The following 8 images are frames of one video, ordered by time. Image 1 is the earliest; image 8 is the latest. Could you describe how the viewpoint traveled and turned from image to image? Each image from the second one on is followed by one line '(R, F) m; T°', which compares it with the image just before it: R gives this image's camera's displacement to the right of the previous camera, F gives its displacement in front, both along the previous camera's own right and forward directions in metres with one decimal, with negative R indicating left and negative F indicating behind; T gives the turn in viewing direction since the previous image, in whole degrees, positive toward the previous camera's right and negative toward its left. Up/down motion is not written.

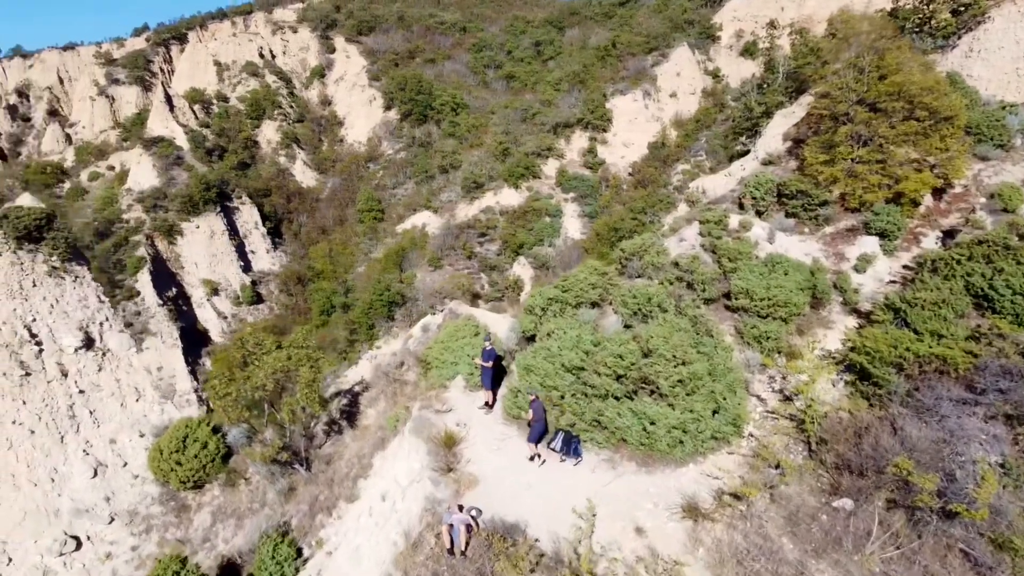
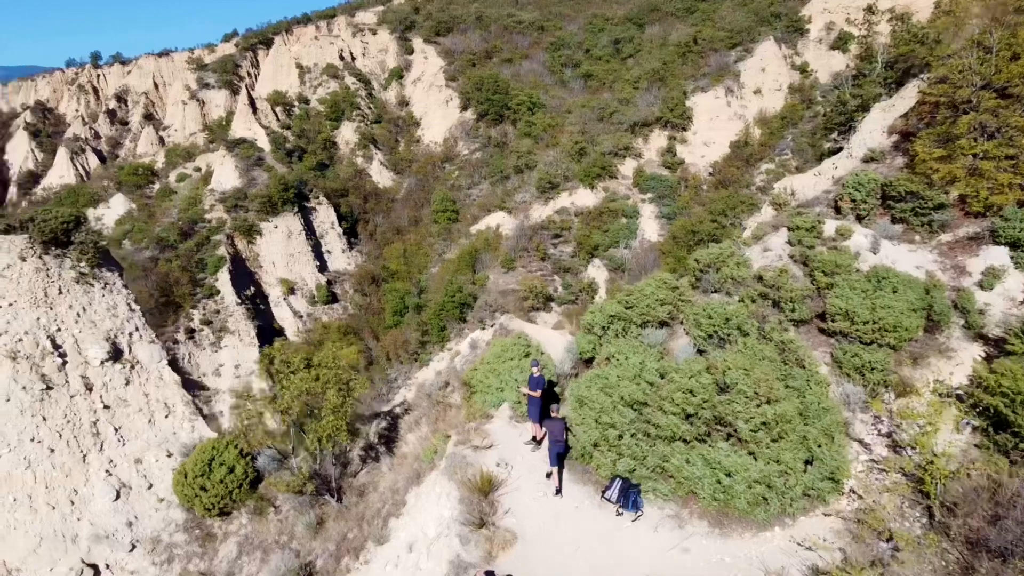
(+0.1, +0.5) m; -6°
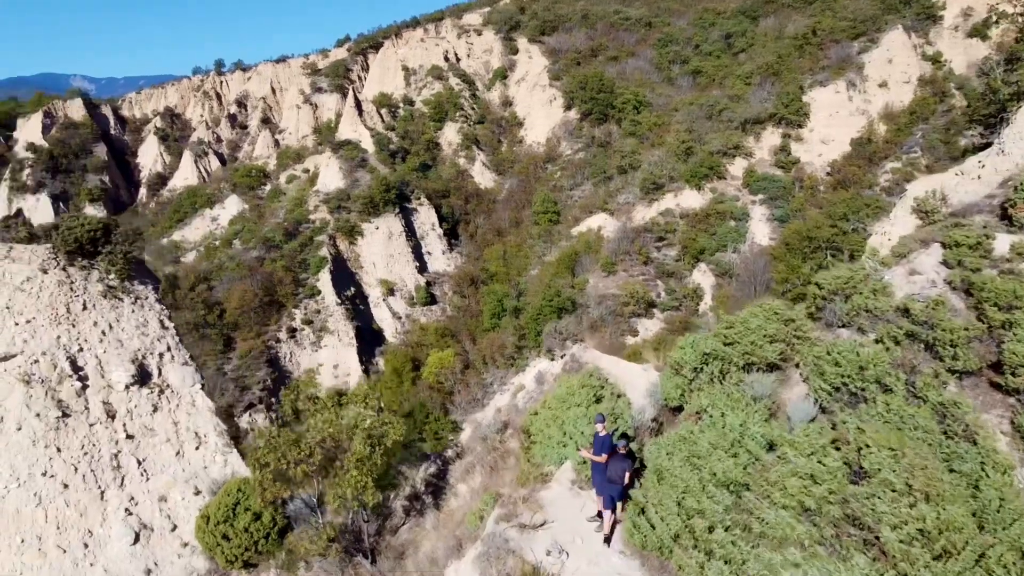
(+0.1, +0.6) m; -8°
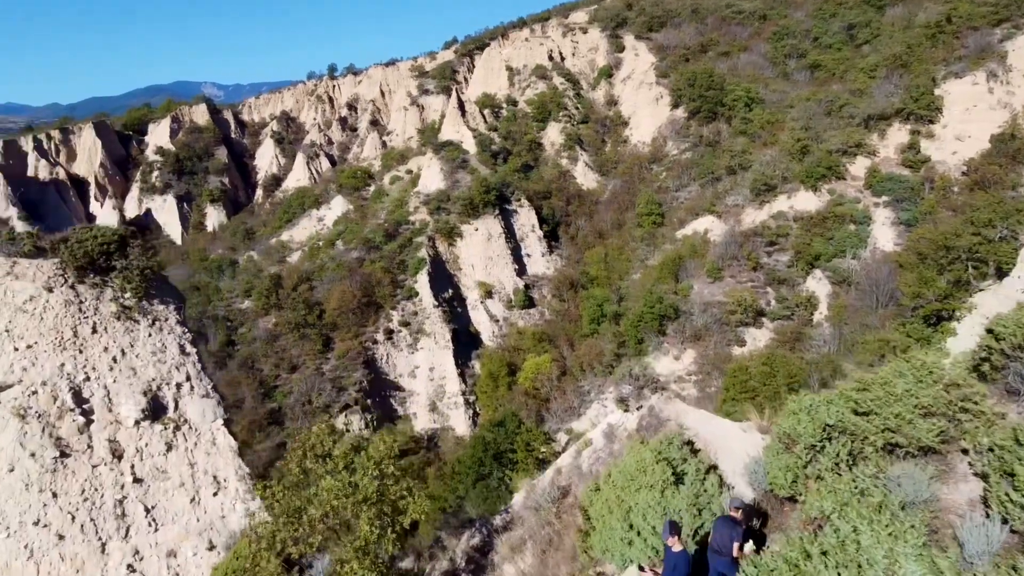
(+0.1, +0.6) m; -8°
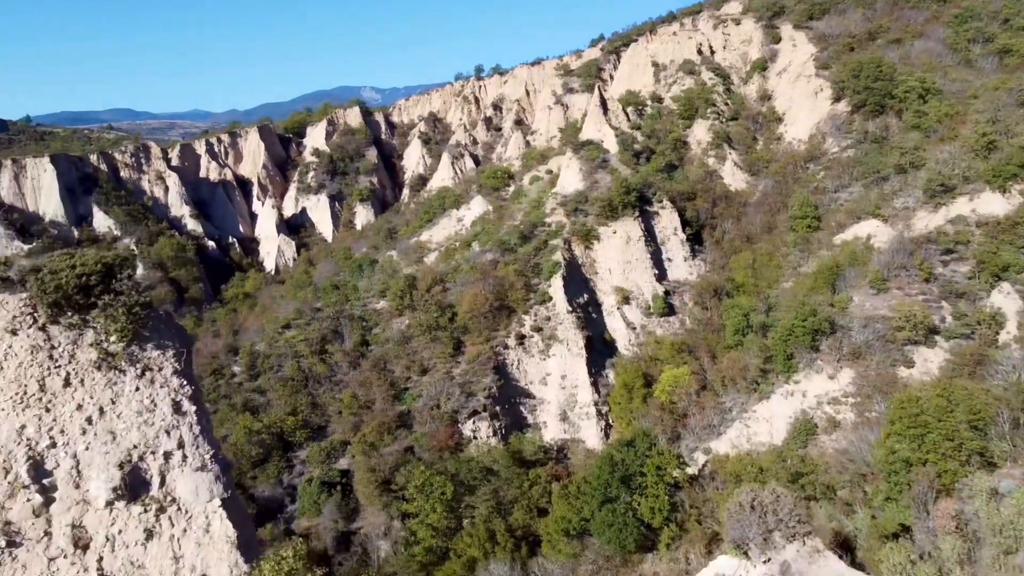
(+0.2, +0.9) m; -10°
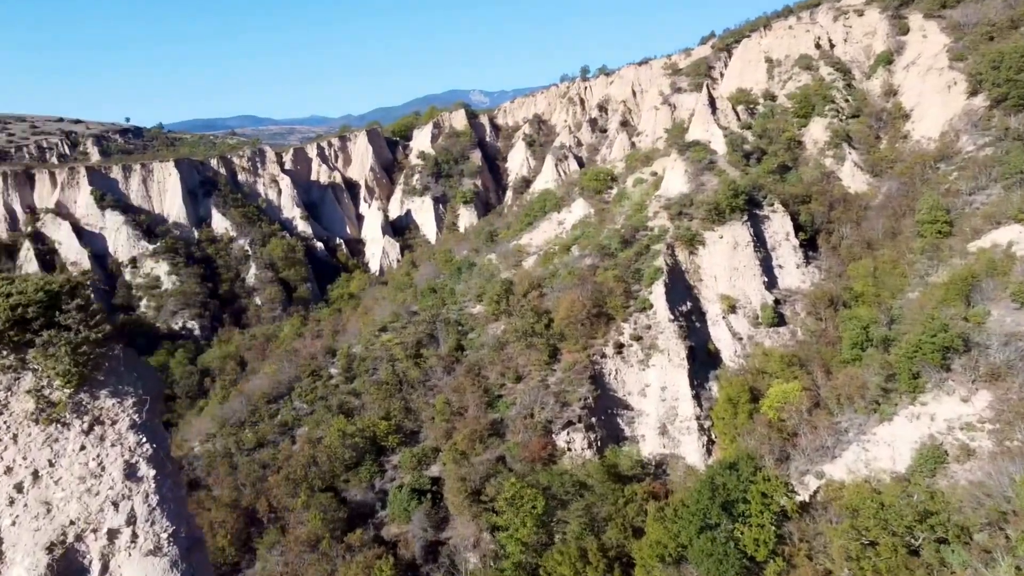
(+0.2, +0.7) m; -8°
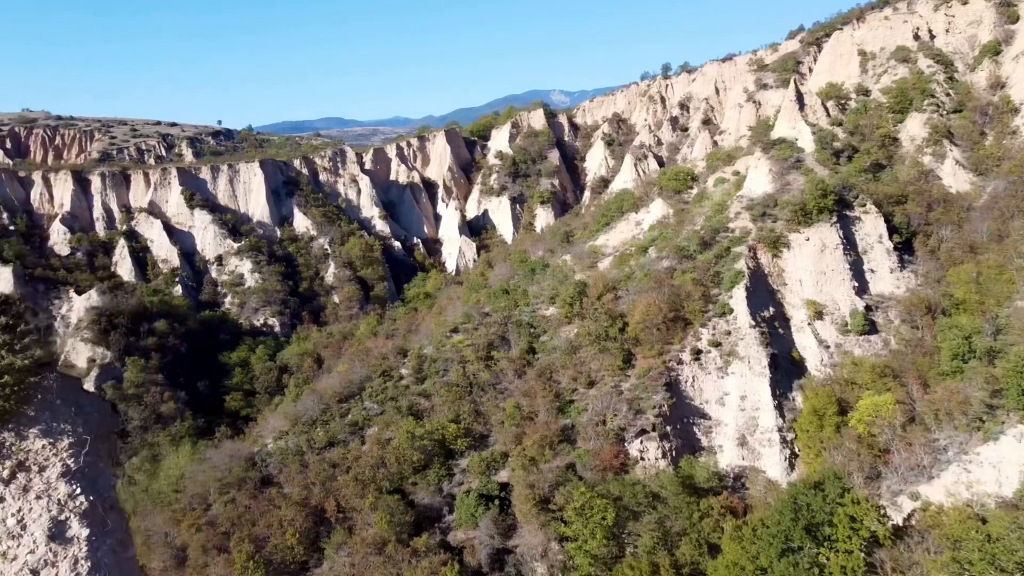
(+0.1, +0.5) m; -6°
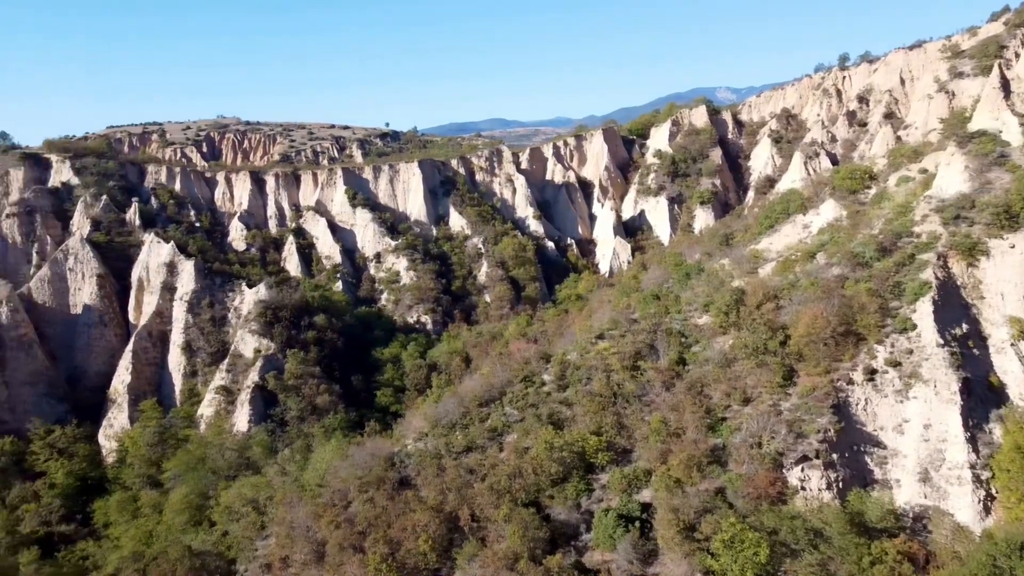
(+0.2, +1.0) m; -11°
